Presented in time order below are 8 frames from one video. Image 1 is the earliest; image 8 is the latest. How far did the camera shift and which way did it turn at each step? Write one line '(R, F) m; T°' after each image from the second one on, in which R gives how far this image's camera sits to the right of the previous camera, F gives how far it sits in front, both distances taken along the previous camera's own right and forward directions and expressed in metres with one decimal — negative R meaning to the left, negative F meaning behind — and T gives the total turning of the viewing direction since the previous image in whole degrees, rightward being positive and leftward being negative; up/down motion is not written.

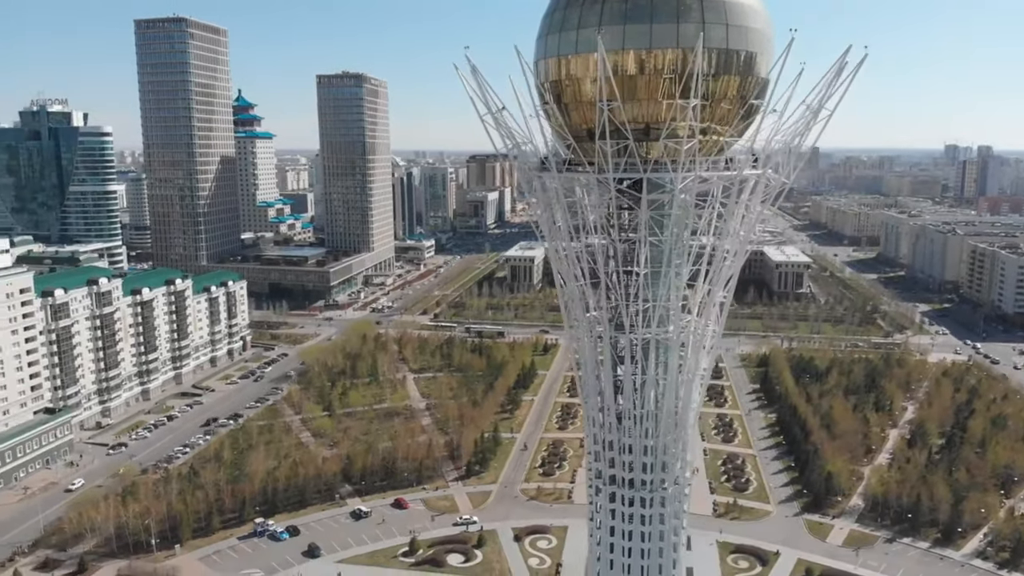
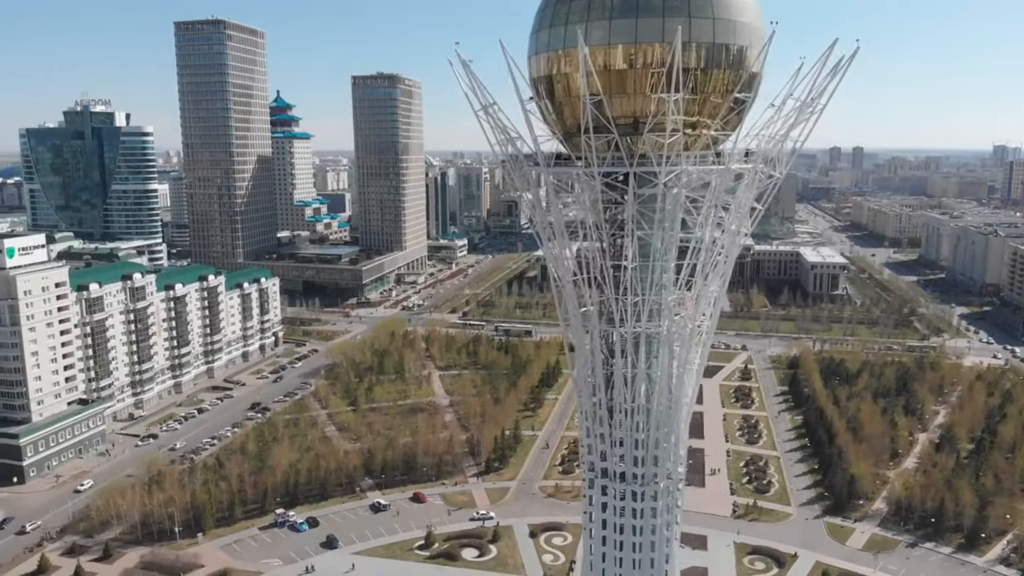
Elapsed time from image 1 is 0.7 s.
(+0.7, -0.1) m; -3°
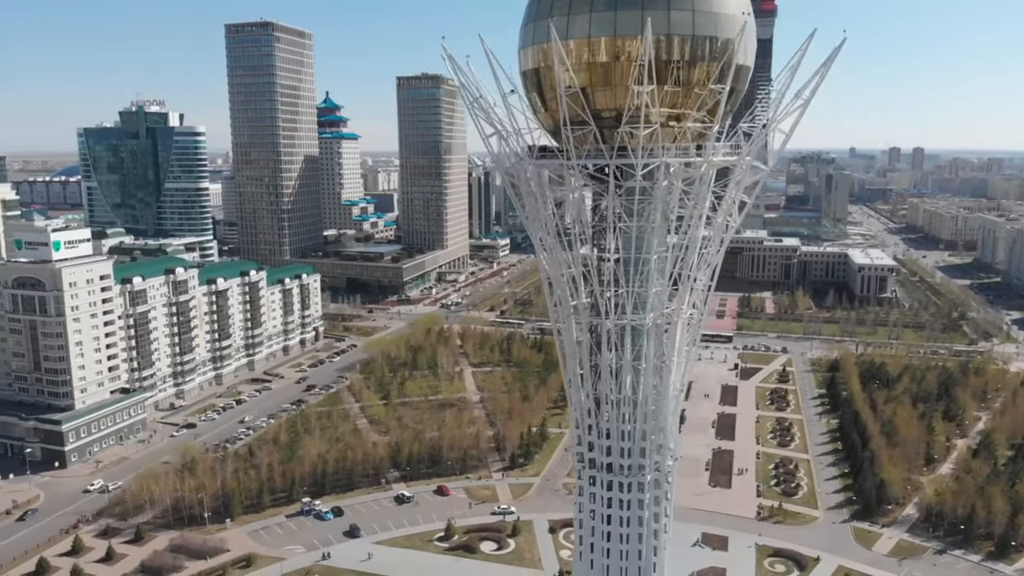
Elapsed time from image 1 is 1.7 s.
(+1.0, -0.1) m; -3°
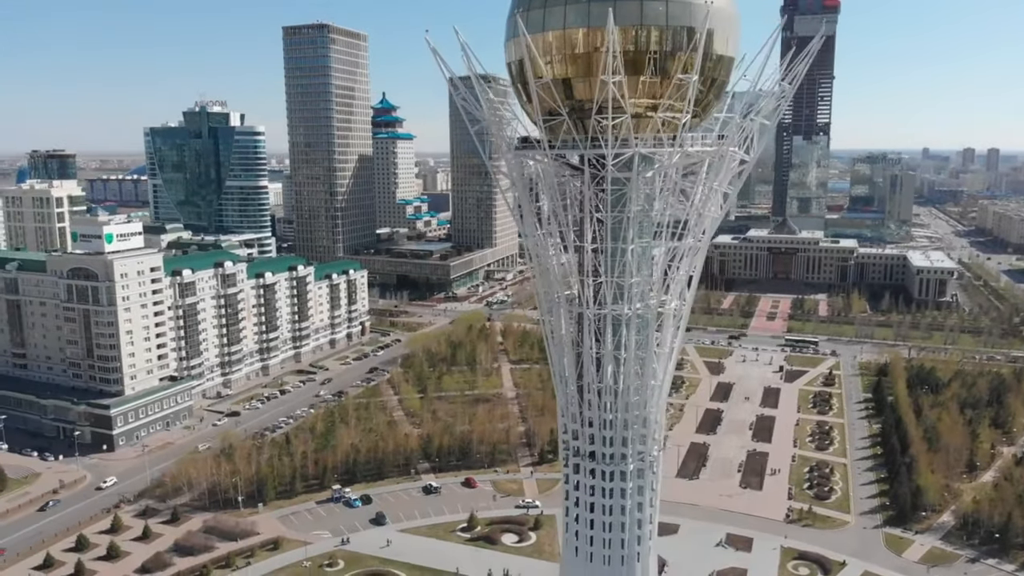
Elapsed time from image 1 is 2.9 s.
(+1.2, -0.2) m; -4°
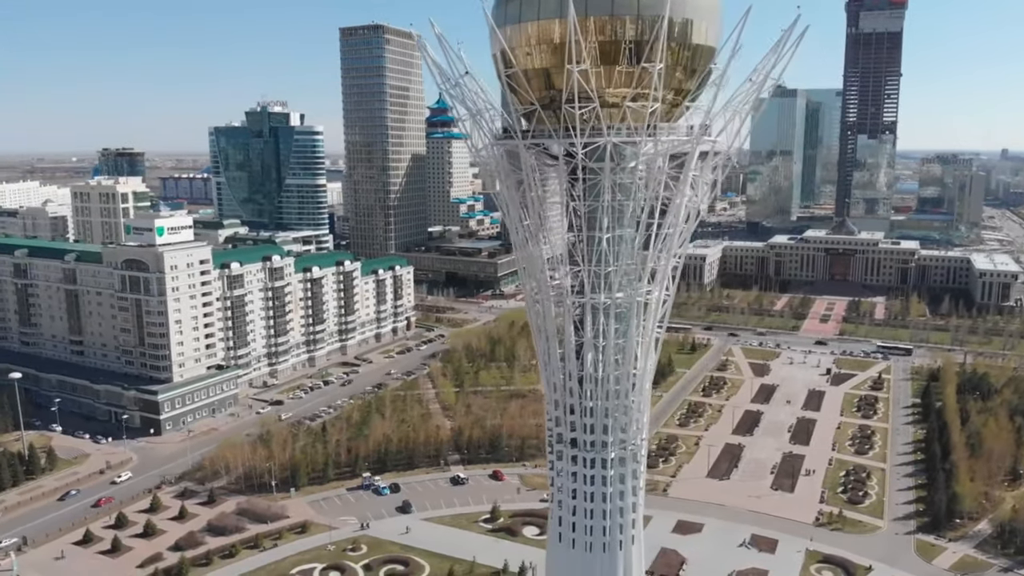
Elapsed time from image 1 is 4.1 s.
(+1.2, -0.2) m; -4°
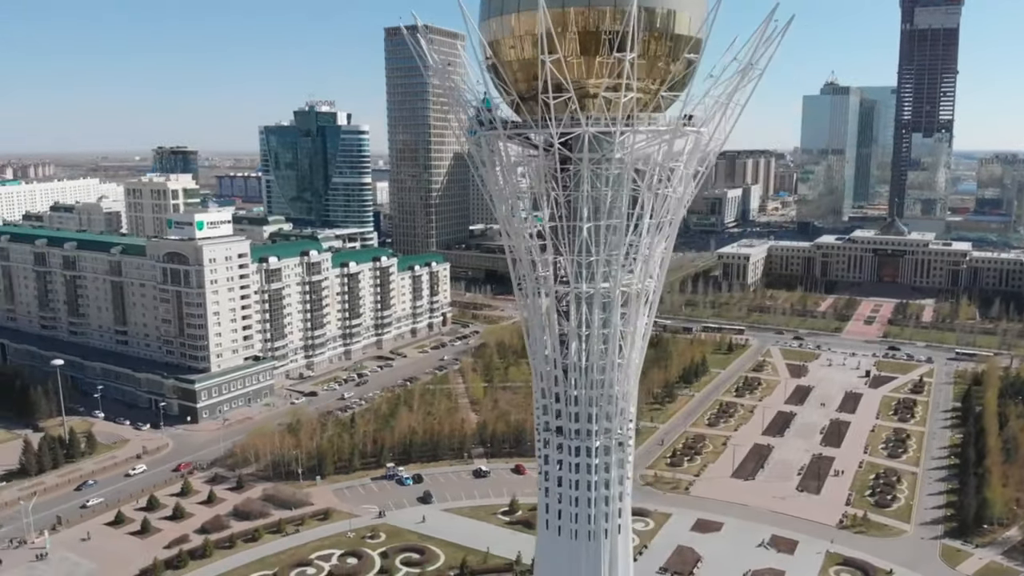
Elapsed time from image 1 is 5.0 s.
(+1.0, -0.2) m; -3°
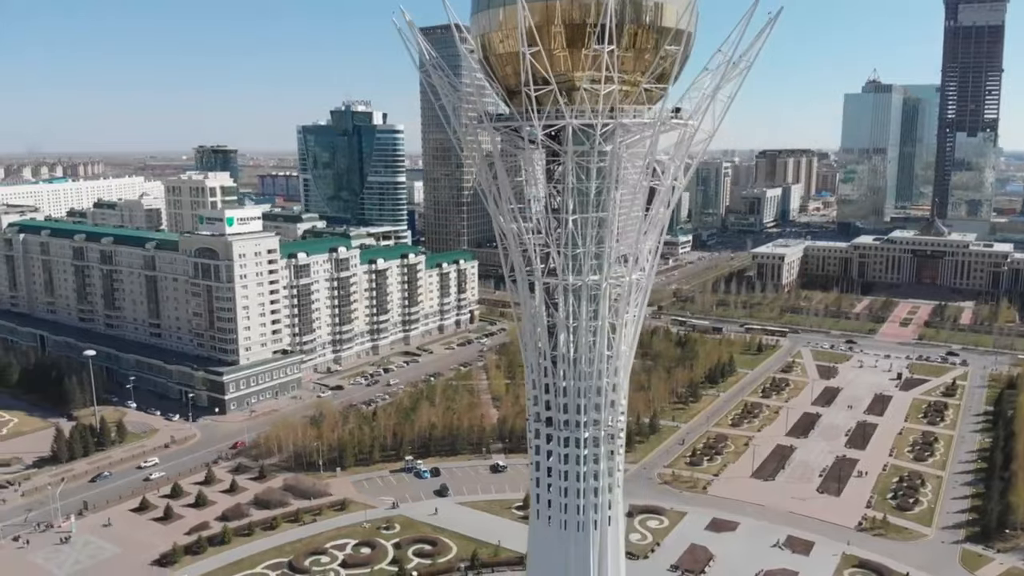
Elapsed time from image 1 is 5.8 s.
(+0.8, -0.2) m; -3°
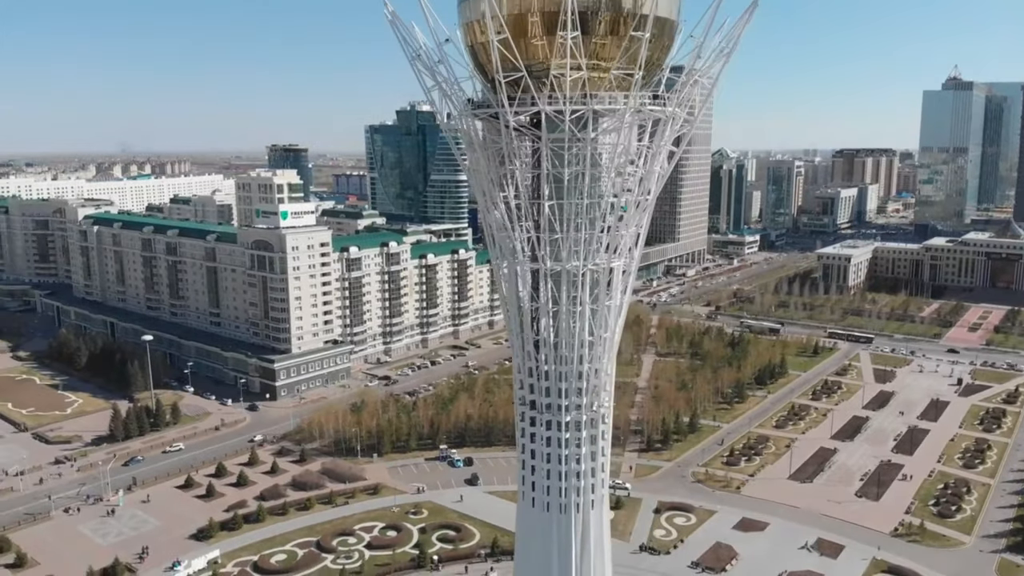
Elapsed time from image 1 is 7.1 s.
(+1.4, -0.4) m; -5°
